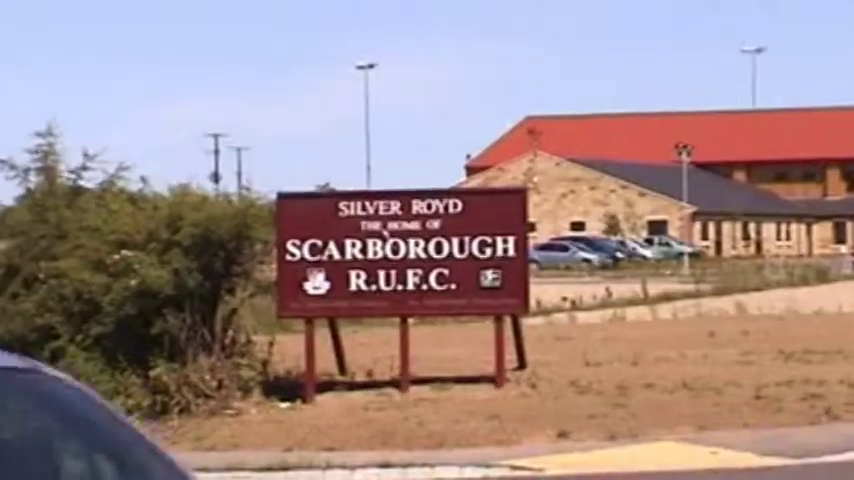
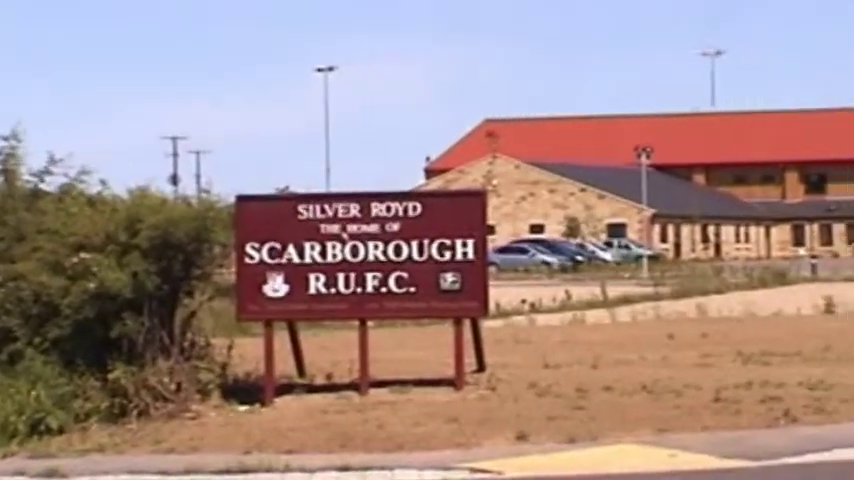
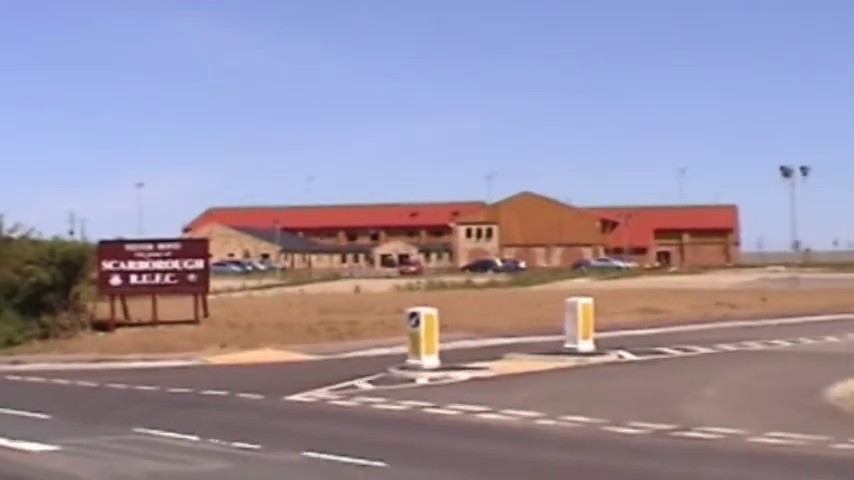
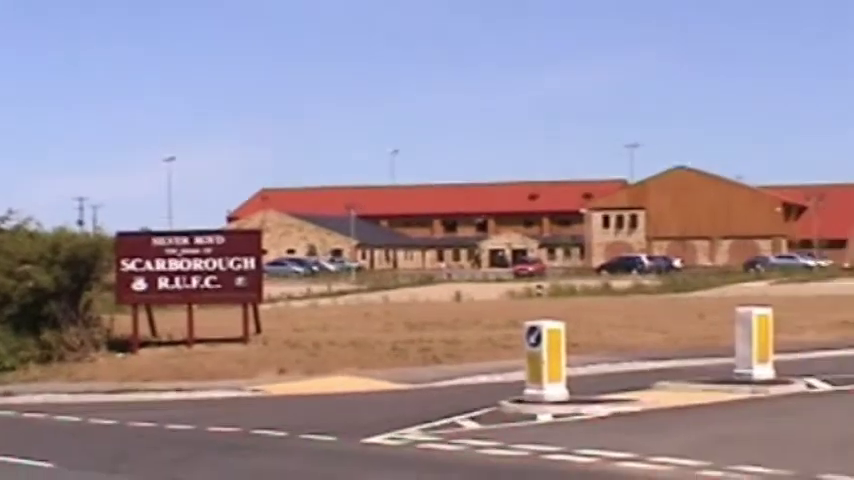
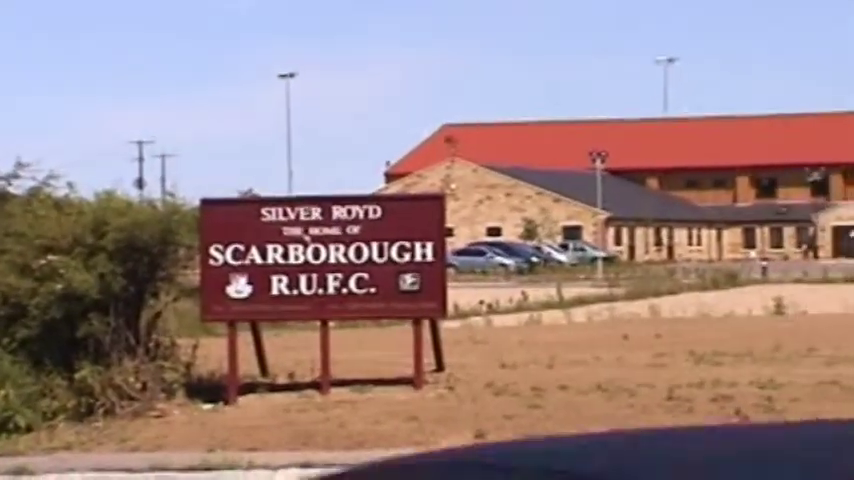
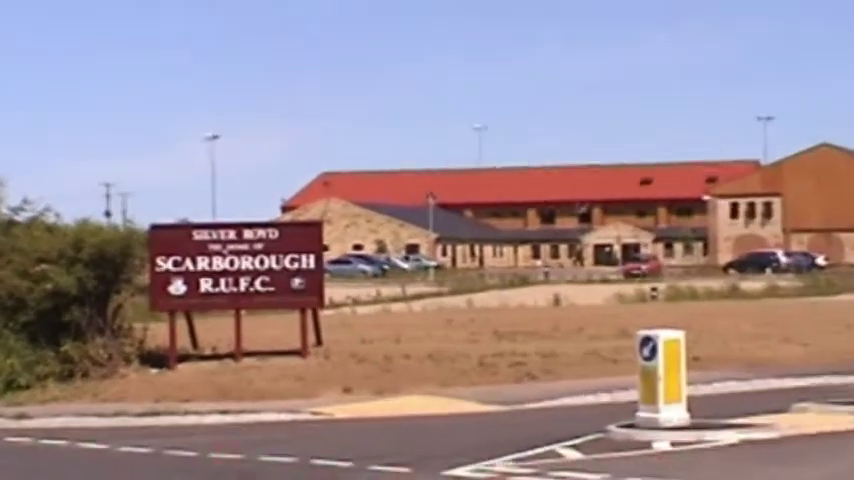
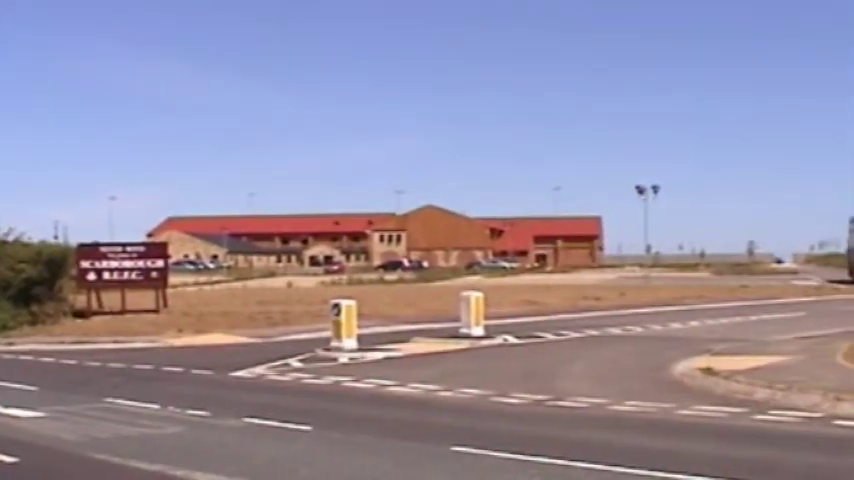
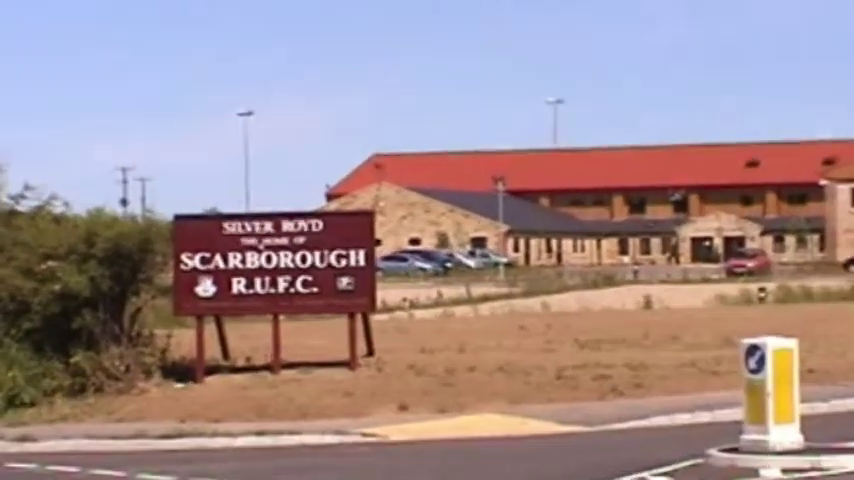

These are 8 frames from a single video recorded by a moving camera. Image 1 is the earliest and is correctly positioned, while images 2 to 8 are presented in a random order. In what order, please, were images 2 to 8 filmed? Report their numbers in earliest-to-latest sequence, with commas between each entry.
2, 5, 8, 6, 4, 3, 7
